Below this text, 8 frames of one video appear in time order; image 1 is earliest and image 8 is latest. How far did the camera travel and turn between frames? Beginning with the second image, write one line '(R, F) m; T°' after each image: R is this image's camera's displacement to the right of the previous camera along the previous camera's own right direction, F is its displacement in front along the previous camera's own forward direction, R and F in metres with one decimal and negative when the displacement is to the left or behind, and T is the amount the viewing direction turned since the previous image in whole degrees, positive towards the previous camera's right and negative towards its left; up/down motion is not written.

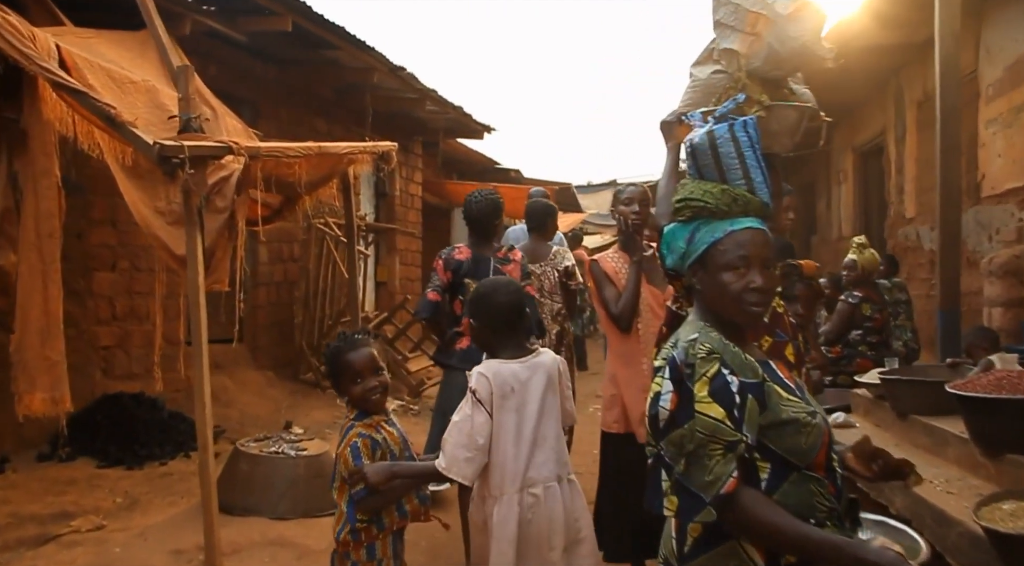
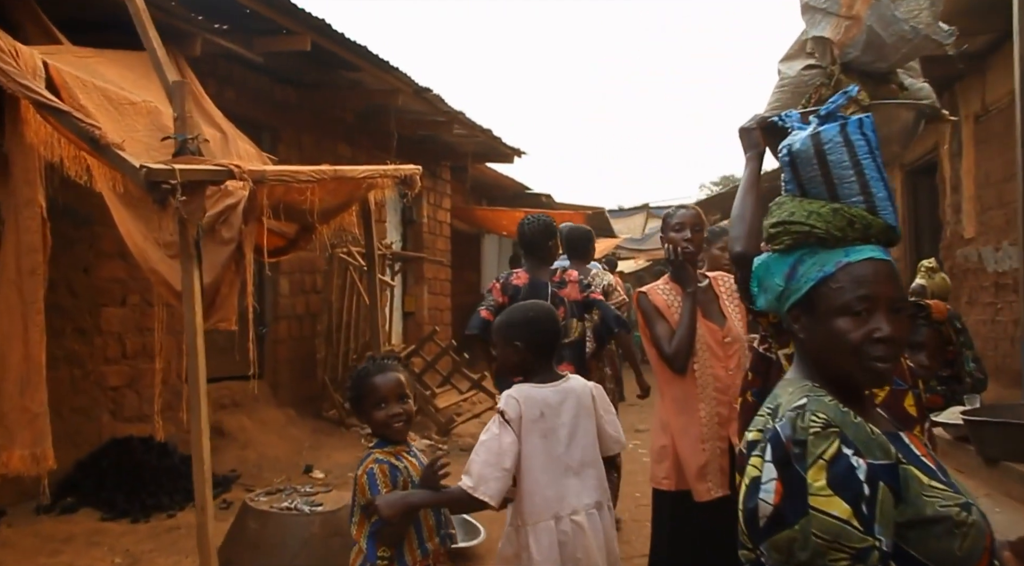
(0.0, +0.4) m; -2°
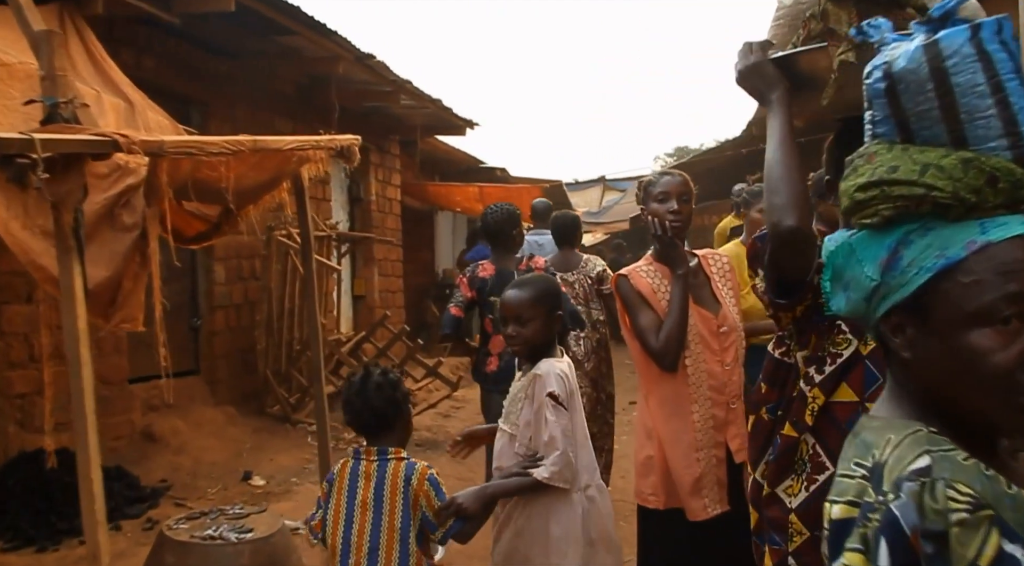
(0.0, +0.5) m; +3°
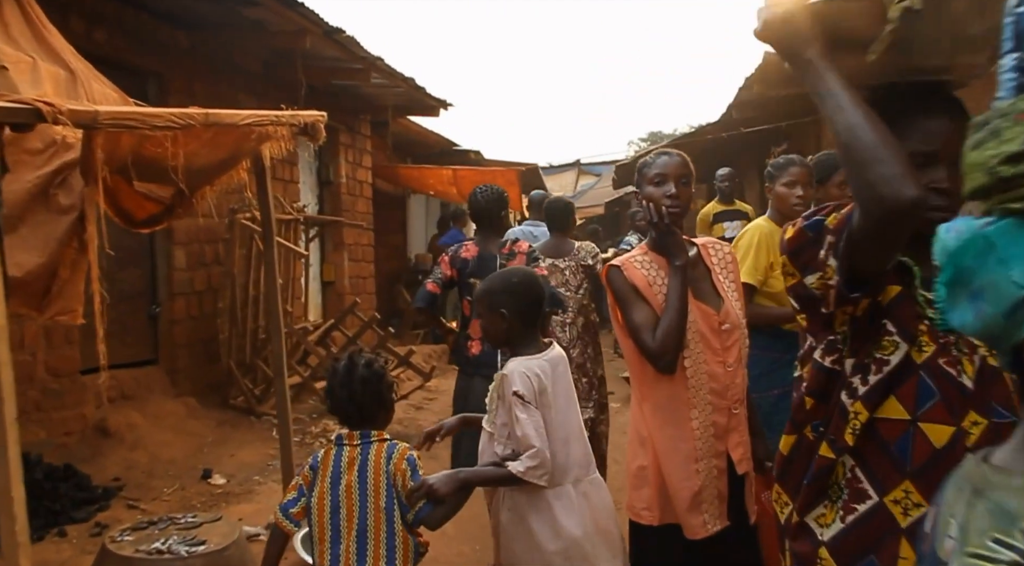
(0.0, +0.3) m; +2°
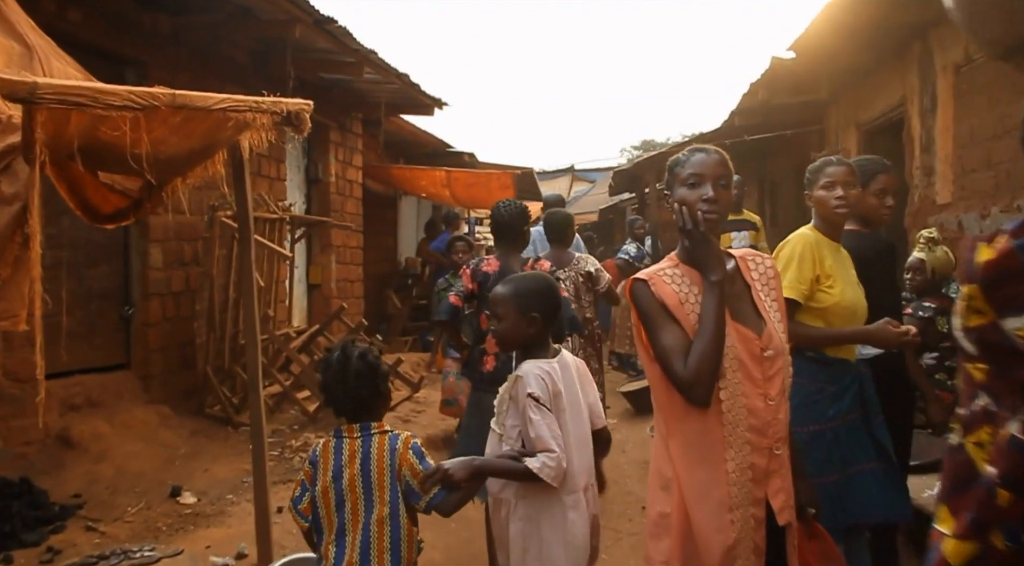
(-0.1, +0.3) m; +1°
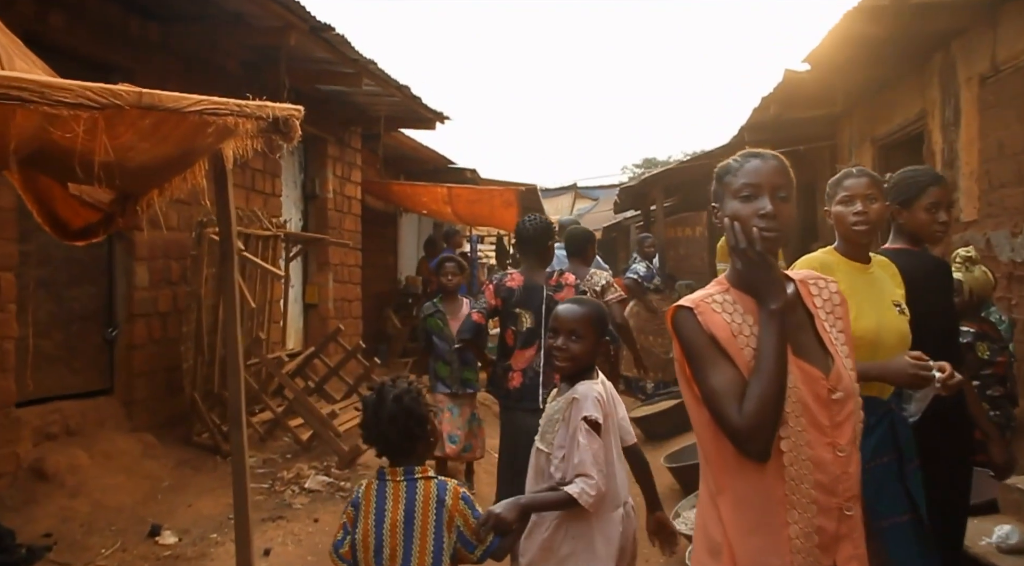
(0.0, +0.3) m; 0°
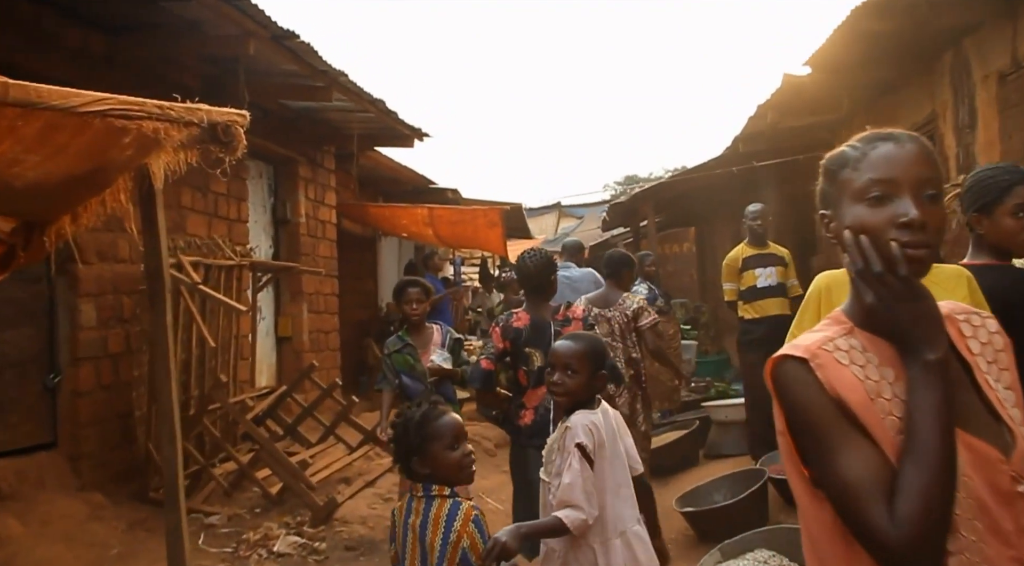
(0.0, +0.6) m; +1°
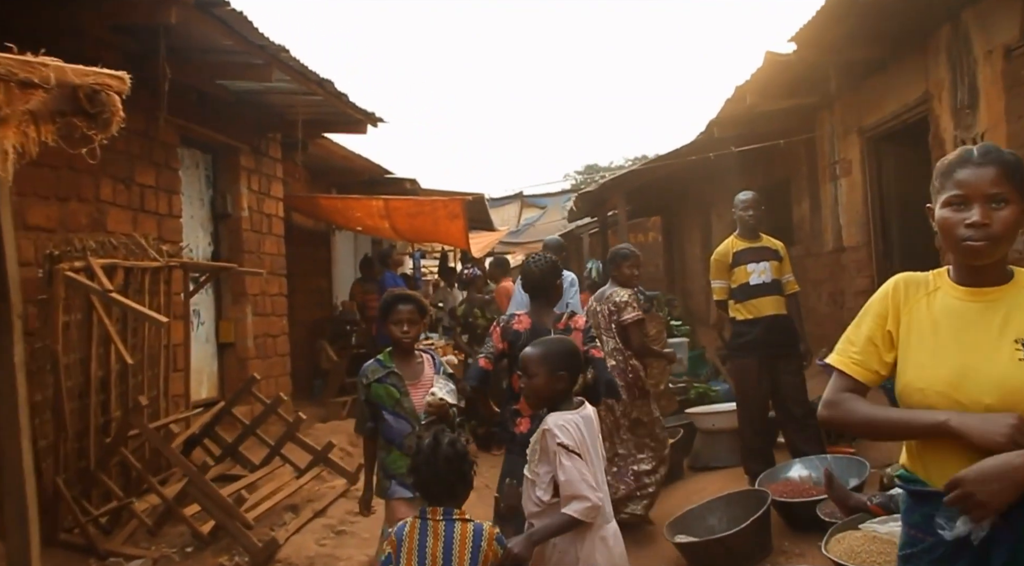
(0.0, +0.6) m; +3°
